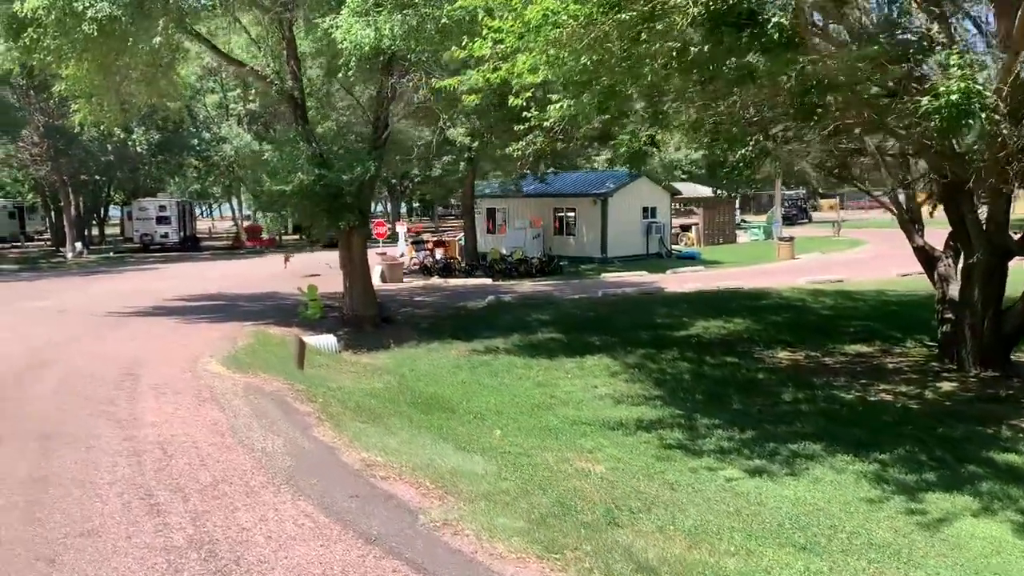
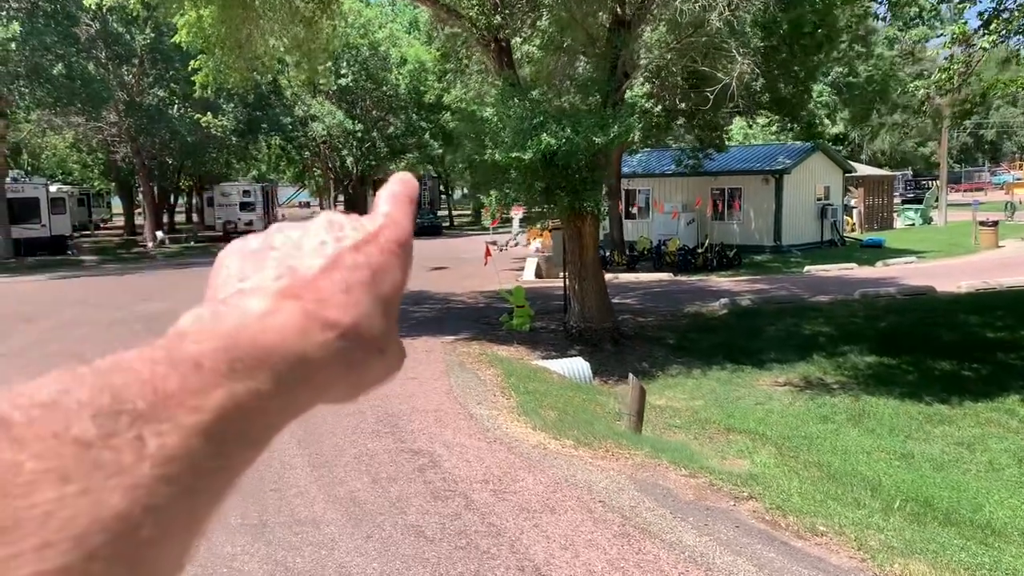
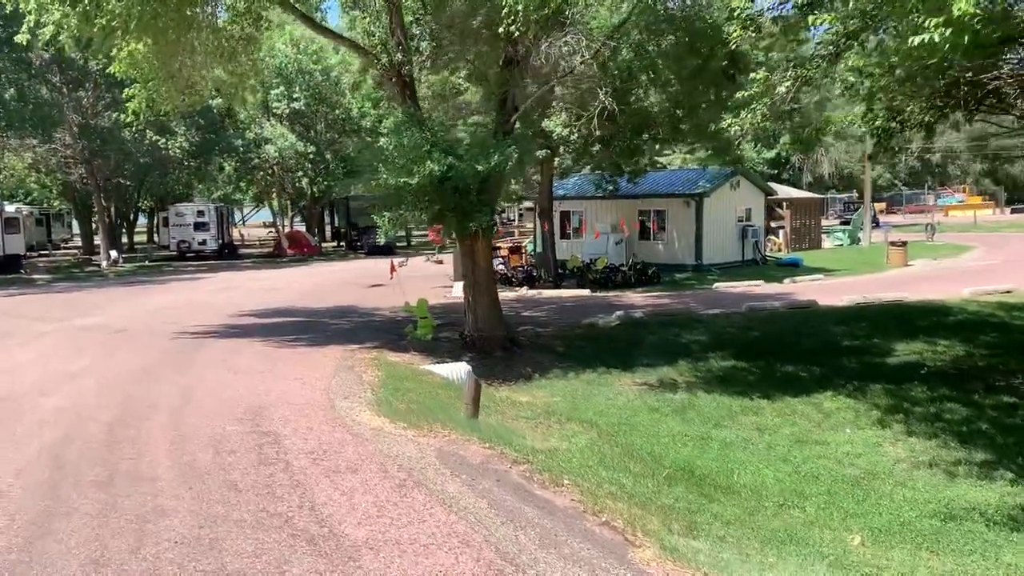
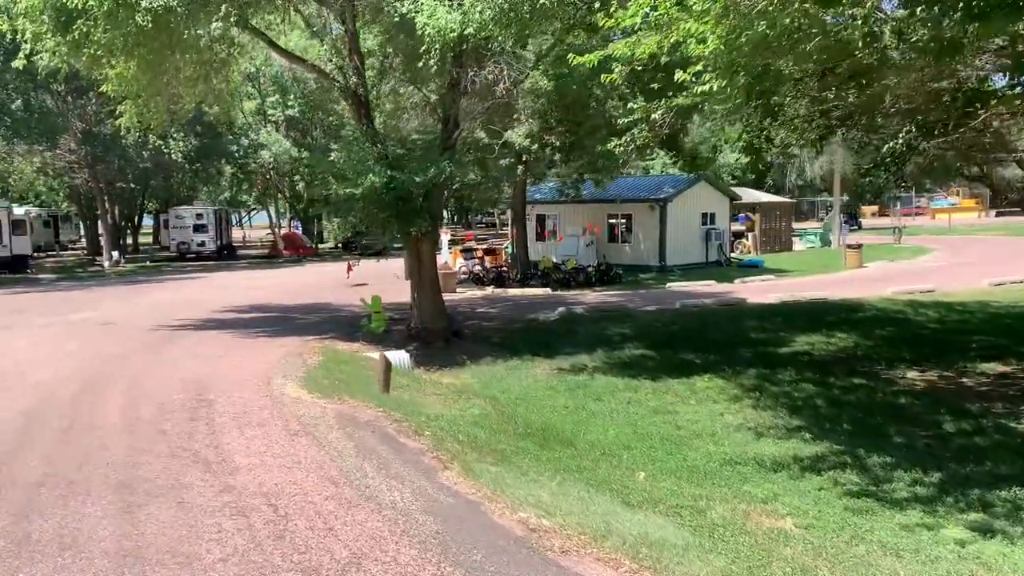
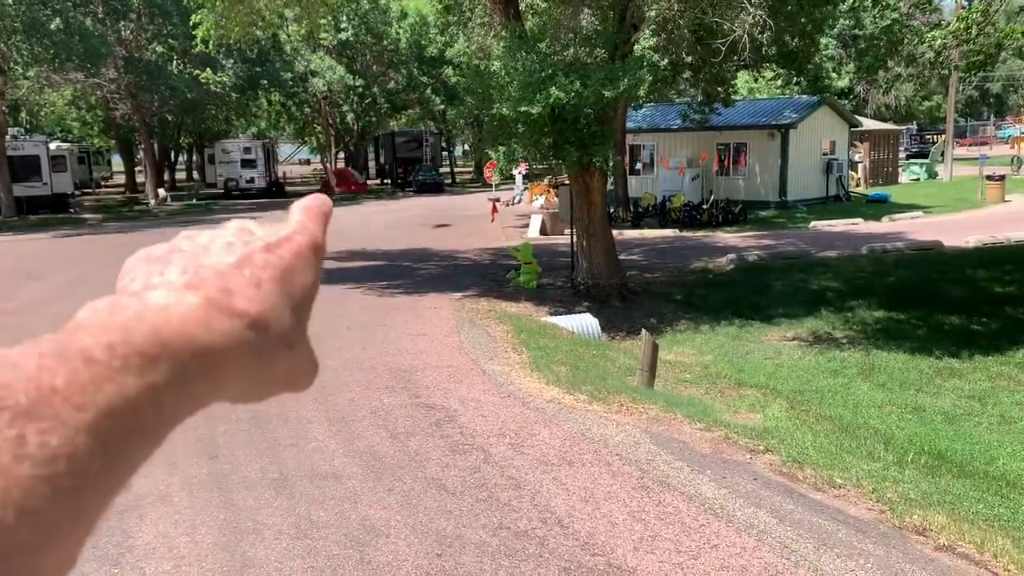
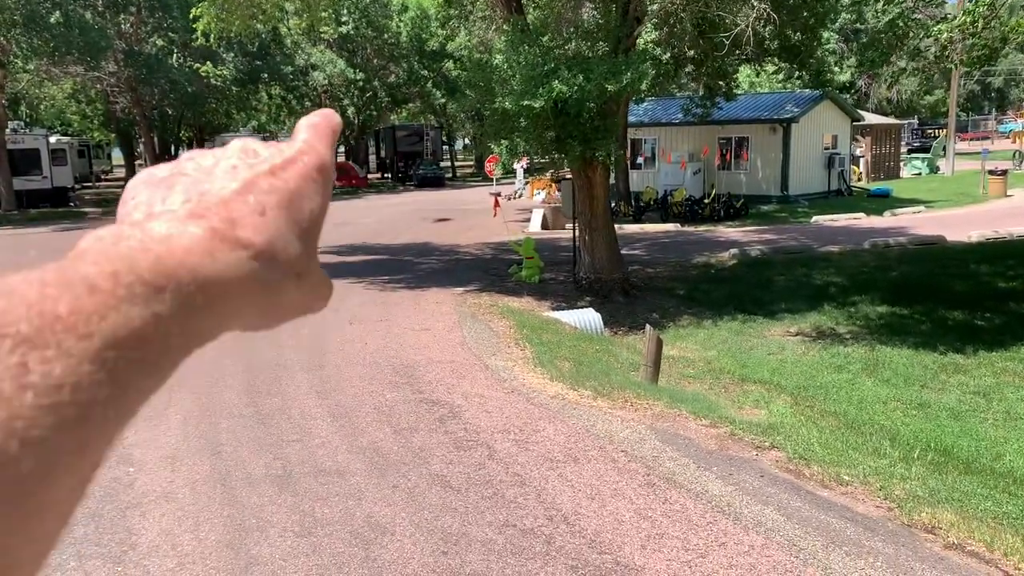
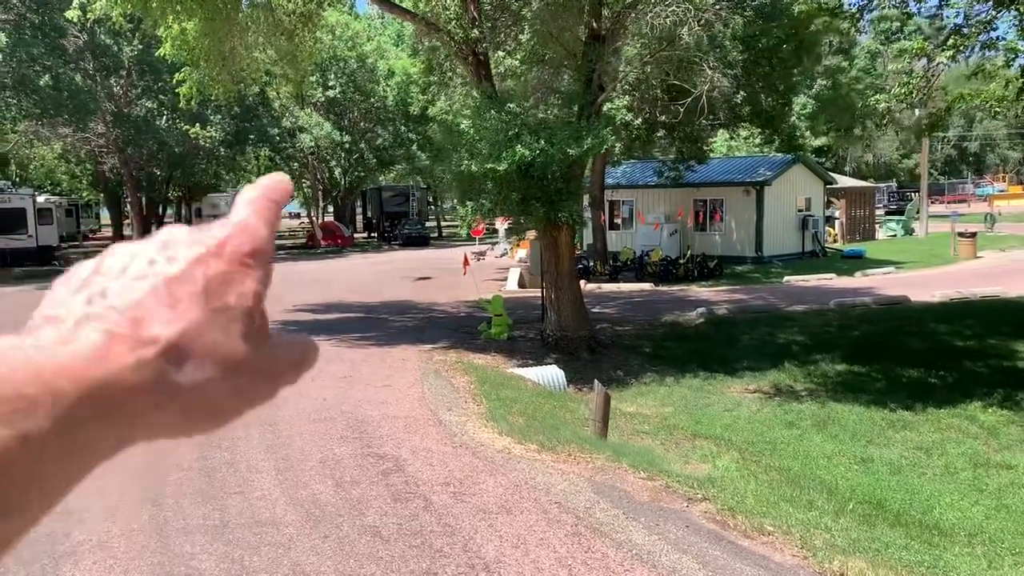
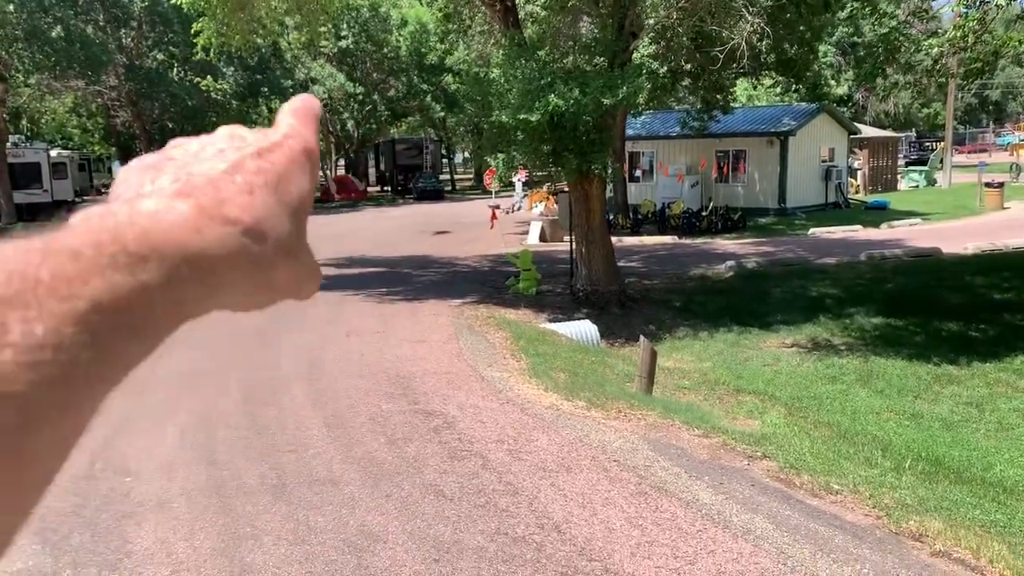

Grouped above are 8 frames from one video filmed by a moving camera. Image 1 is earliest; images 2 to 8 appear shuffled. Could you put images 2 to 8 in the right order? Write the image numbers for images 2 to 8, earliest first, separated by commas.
4, 3, 7, 2, 8, 5, 6
